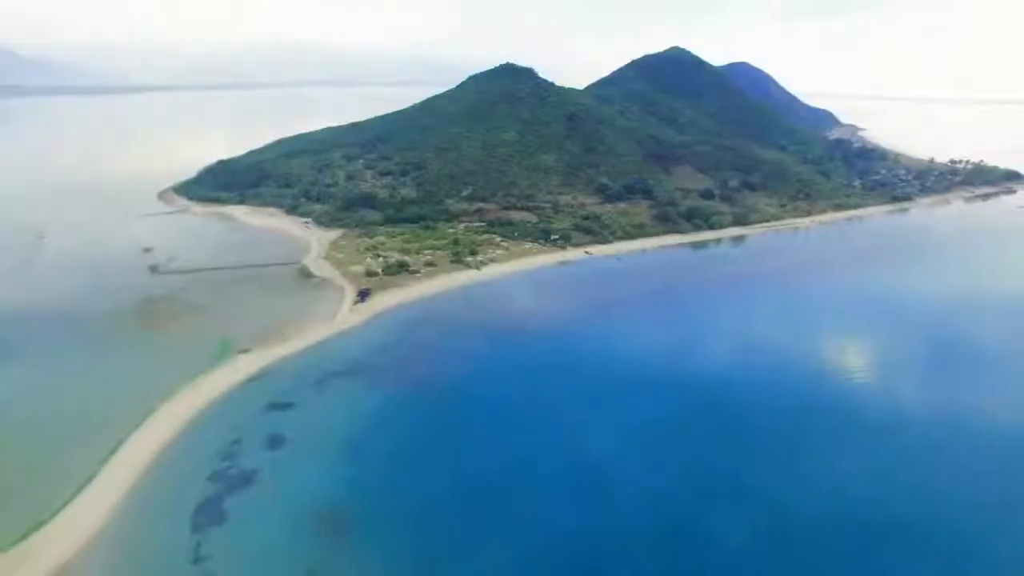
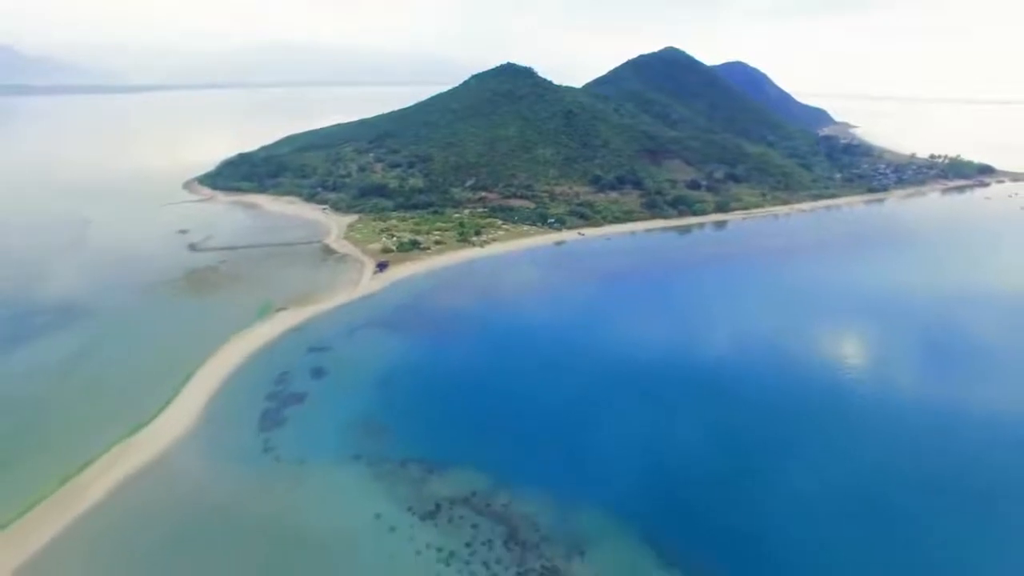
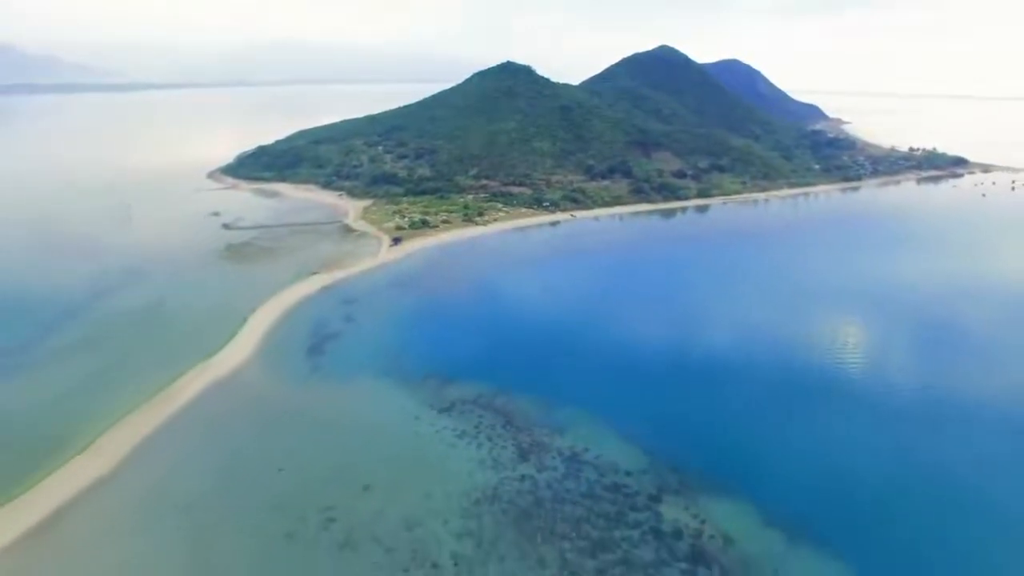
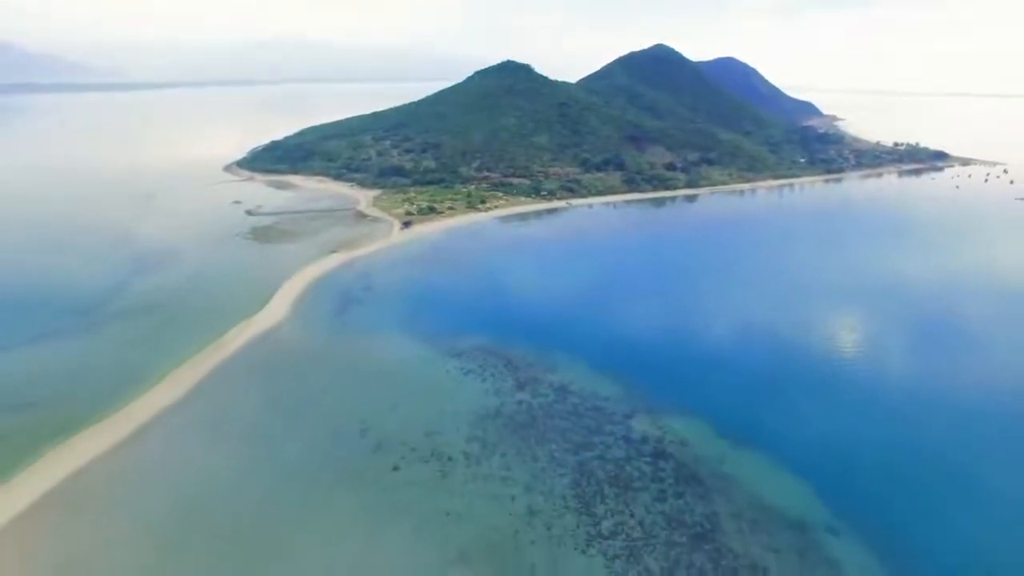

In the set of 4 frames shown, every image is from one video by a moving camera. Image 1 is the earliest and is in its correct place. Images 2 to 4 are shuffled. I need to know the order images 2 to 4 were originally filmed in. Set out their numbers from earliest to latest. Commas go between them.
2, 3, 4
